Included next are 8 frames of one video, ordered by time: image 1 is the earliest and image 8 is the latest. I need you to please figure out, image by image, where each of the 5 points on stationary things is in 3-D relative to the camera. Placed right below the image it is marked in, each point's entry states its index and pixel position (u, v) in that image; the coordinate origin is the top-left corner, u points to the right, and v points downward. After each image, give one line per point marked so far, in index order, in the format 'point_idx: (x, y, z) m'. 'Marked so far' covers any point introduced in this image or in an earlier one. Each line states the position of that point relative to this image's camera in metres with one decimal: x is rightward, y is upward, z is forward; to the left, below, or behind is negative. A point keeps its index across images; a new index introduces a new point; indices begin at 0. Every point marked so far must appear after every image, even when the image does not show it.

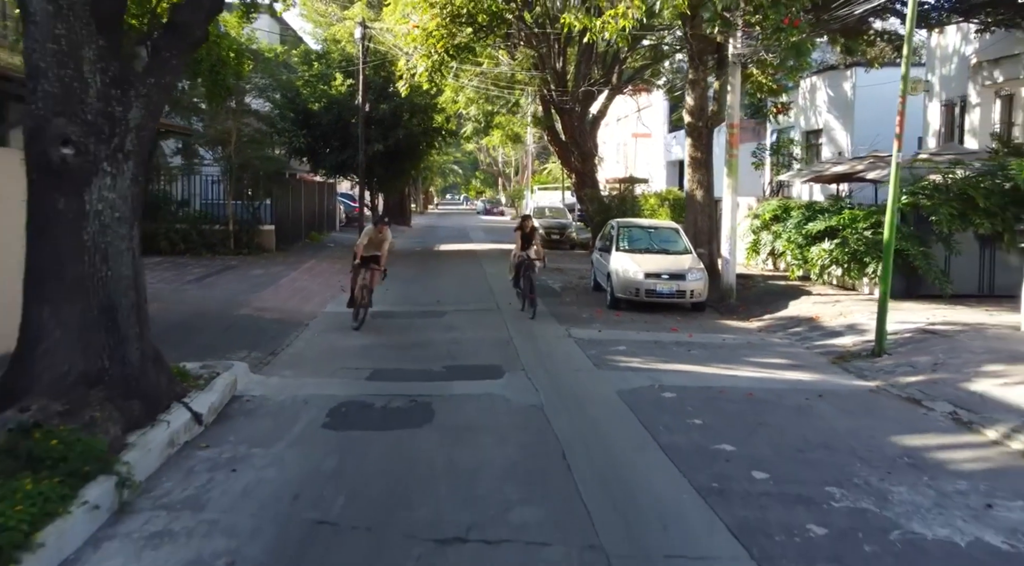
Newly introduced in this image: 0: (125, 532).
0: (-2.5, -1.5, +5.4) m
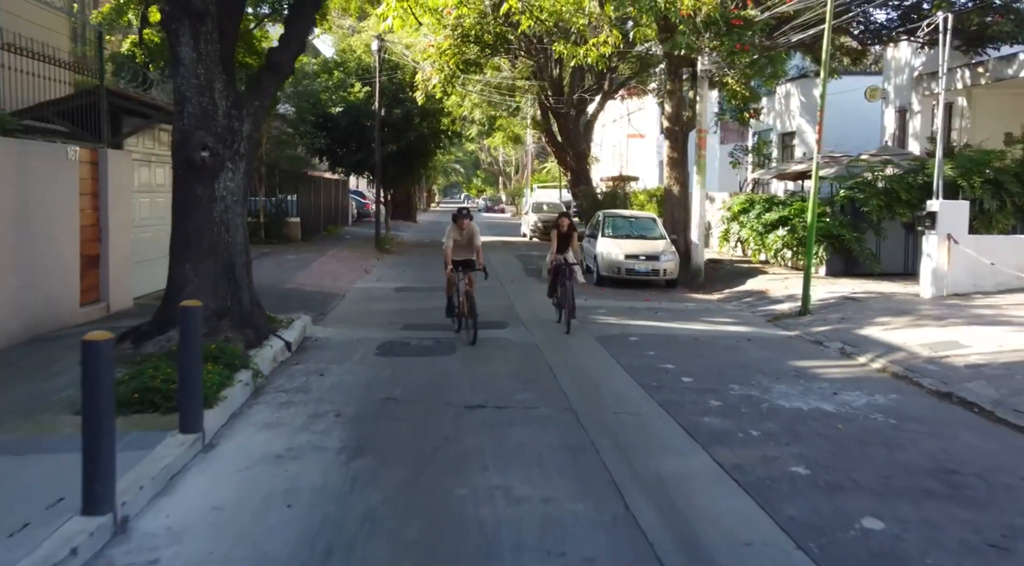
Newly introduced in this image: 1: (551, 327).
0: (-2.5, -1.1, +8.2) m
1: (+0.6, -0.7, +12.9) m
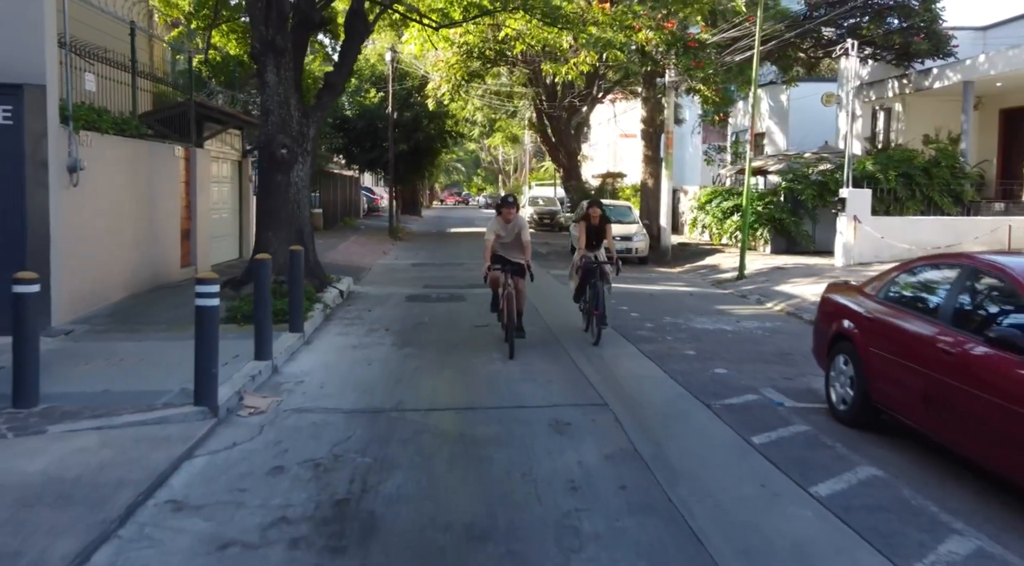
0: (-2.5, -0.5, +11.7) m
1: (+0.6, -0.1, +16.4) m
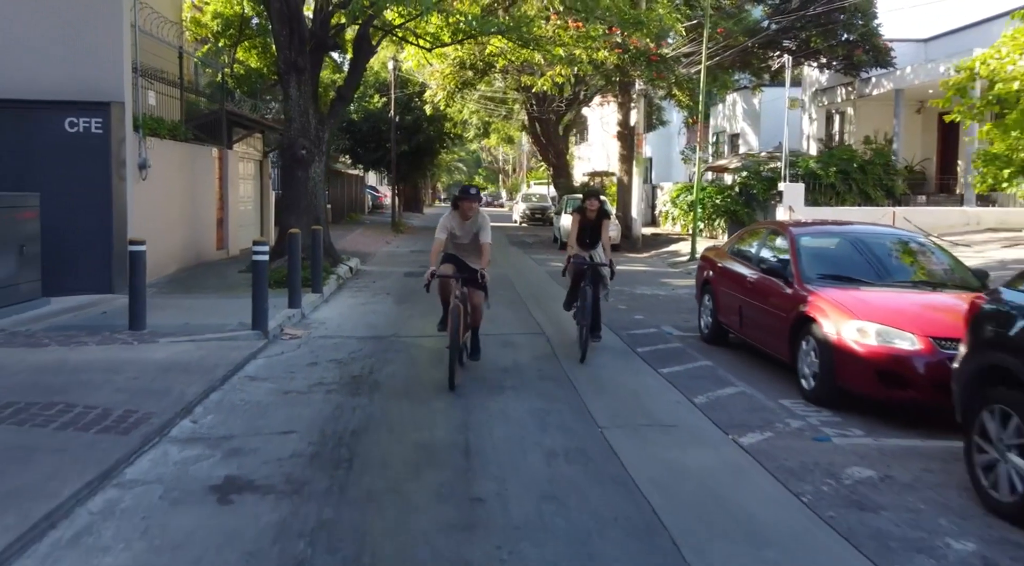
0: (-2.9, -0.1, +14.5) m
1: (+0.2, +0.3, +19.2) m
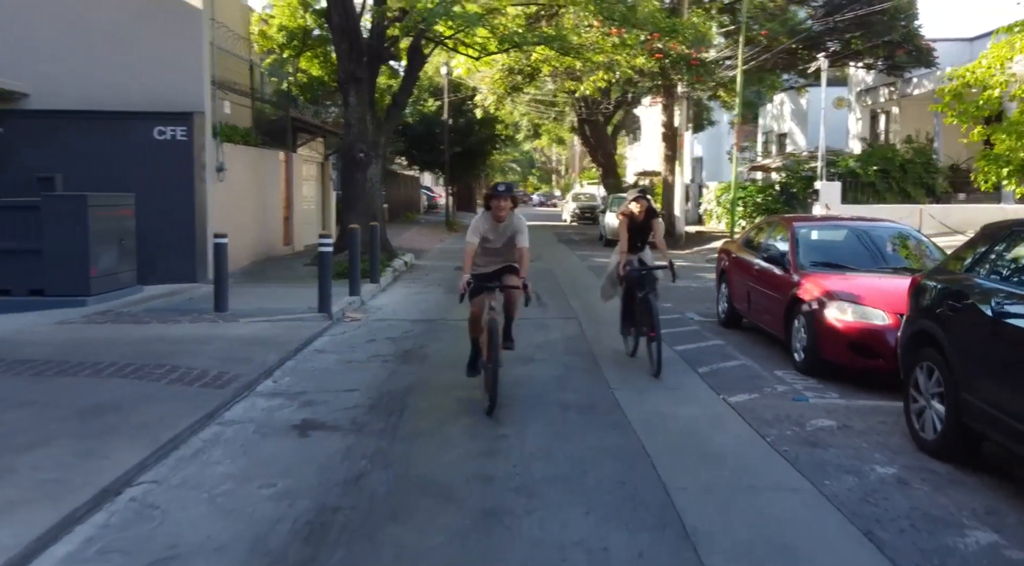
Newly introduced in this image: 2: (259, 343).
0: (-2.1, +0.1, +15.8) m
1: (+1.3, +0.5, +20.3) m
2: (-2.7, -0.7, +8.8) m
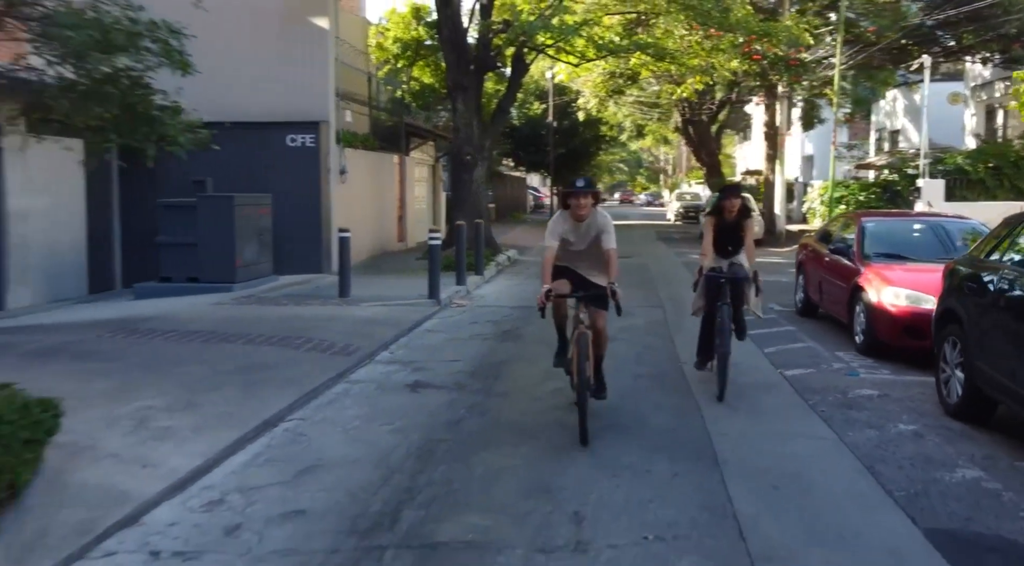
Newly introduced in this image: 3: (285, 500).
0: (-0.2, +0.2, +17.0) m
1: (+3.8, +0.6, +21.0) m
2: (-1.7, -0.5, +10.2) m
3: (-1.3, -1.2, +4.5) m
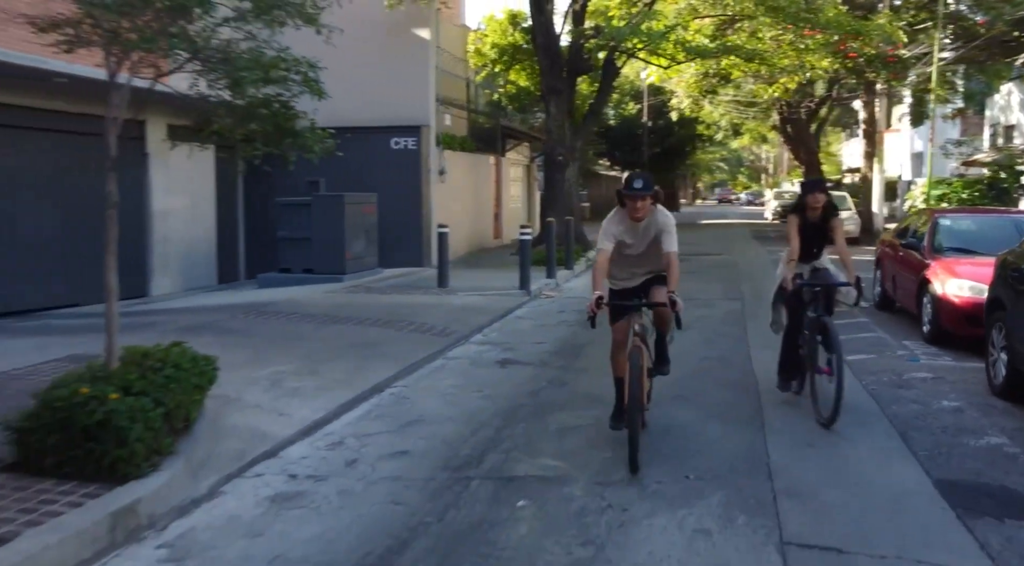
0: (+1.8, +0.3, +17.8) m
1: (+6.2, +0.7, +21.2) m
2: (-0.5, -0.4, +11.2) m
3: (-0.8, -1.1, +5.5) m
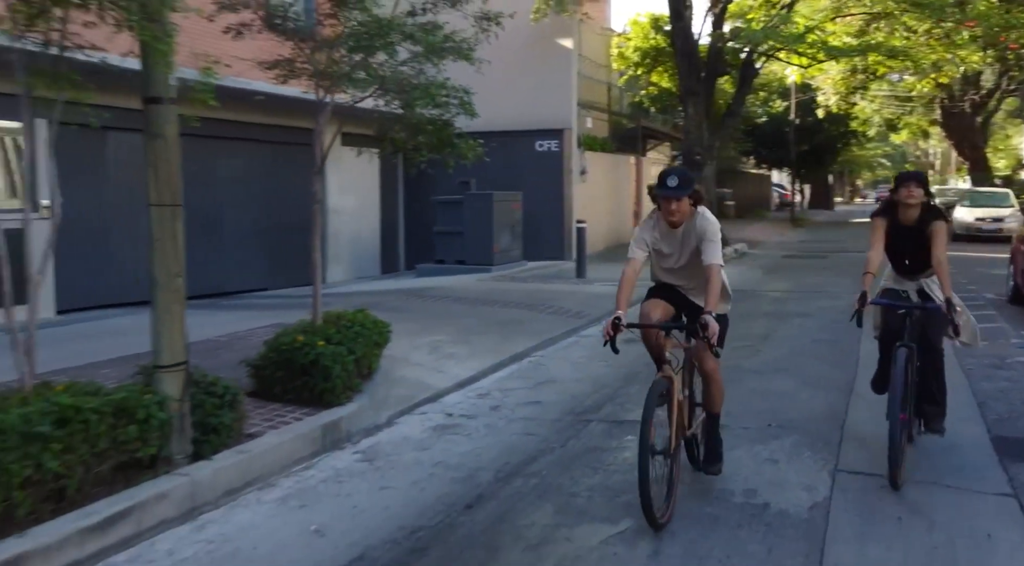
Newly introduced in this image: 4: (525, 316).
0: (+4.9, +0.4, +18.3) m
1: (+9.8, +0.7, +21.0) m
2: (+1.4, -0.2, +12.2) m
3: (+0.1, -0.9, +6.7) m
4: (+0.2, -0.4, +10.2) m
